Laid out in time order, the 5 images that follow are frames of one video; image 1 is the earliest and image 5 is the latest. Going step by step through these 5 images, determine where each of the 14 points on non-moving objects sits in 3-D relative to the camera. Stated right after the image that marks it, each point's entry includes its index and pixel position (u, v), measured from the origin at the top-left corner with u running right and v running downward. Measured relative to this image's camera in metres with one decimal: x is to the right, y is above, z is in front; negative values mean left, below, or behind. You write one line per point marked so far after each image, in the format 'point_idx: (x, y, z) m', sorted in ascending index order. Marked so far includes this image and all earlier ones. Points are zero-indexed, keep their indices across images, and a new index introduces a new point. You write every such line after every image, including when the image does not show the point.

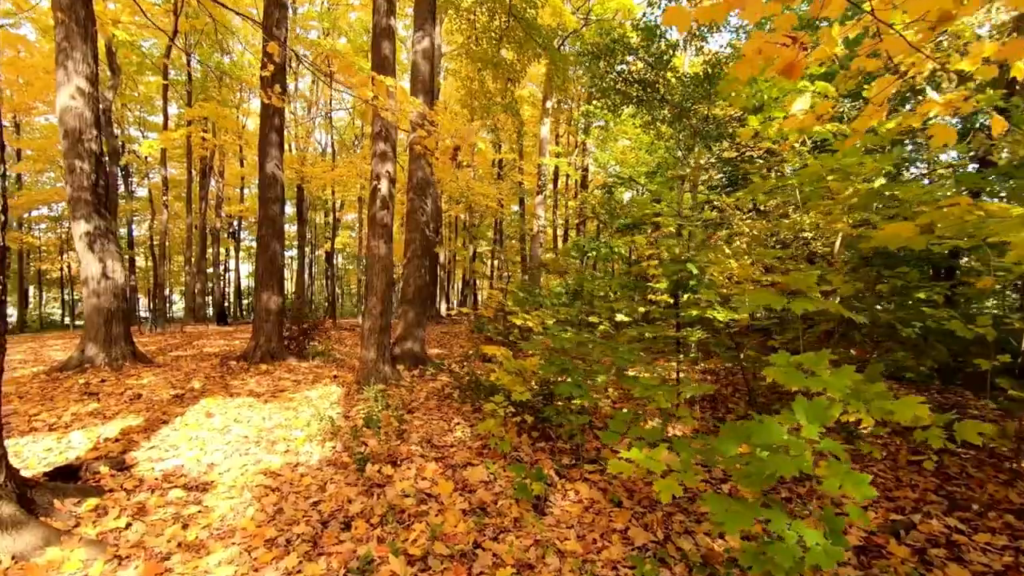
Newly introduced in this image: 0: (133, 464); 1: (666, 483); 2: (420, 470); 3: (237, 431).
0: (-2.6, -1.2, +3.8) m
1: (+0.7, -0.9, +2.4) m
2: (-0.6, -1.3, +3.8) m
3: (-2.4, -1.2, +4.7) m
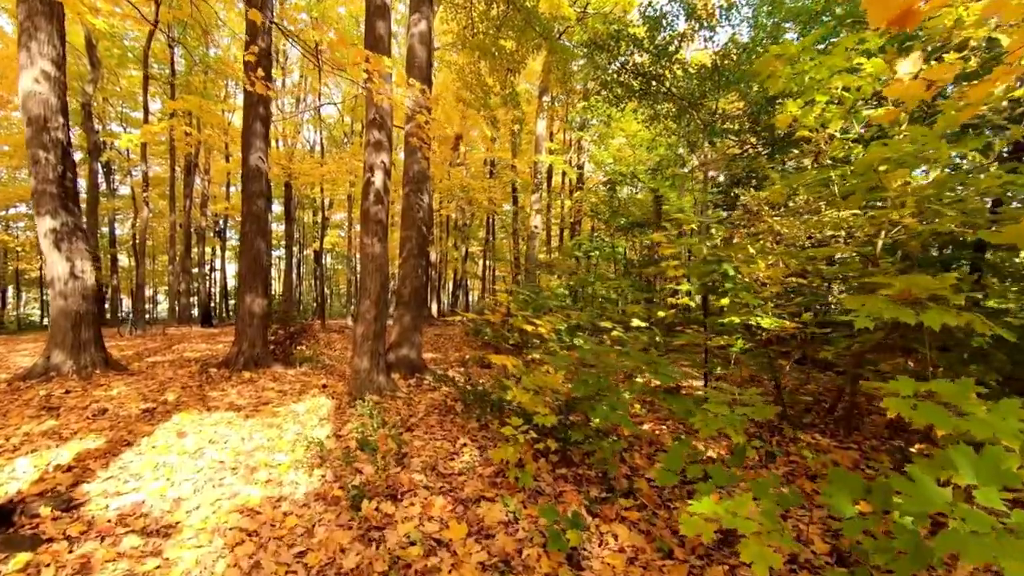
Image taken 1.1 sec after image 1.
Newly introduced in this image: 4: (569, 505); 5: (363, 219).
0: (-2.5, -1.2, +3.2) m
1: (+0.8, -0.9, +1.9) m
2: (-0.5, -1.3, +3.2) m
3: (-2.3, -1.3, +4.1) m
4: (+0.3, -1.3, +3.2) m
5: (-1.7, +0.8, +6.1) m
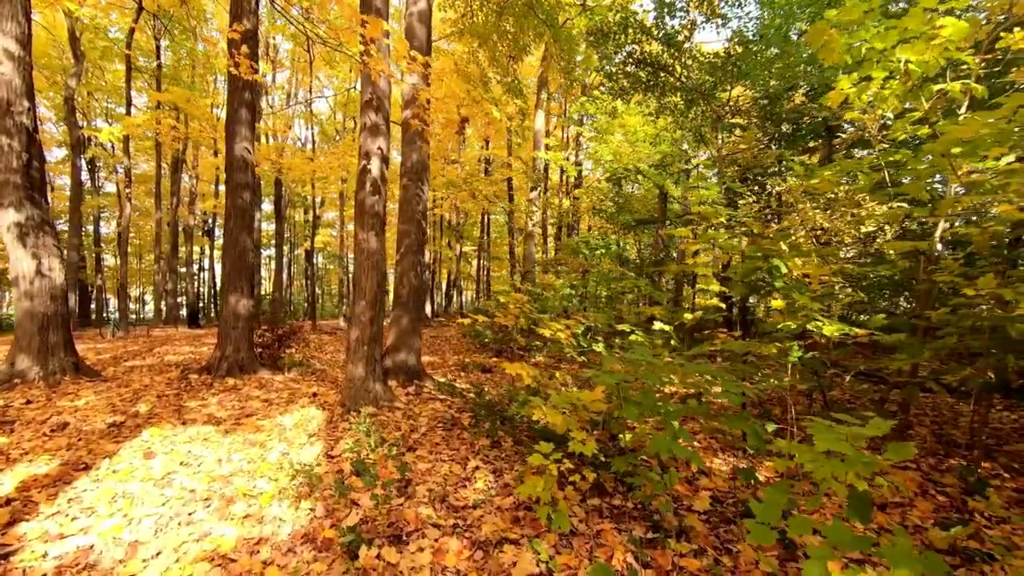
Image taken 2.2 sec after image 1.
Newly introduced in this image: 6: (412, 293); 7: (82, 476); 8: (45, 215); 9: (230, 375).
0: (-2.4, -1.2, +2.6) m
1: (+1.0, -0.9, +1.3) m
2: (-0.4, -1.3, +2.6) m
3: (-2.1, -1.3, +3.5) m
4: (+0.5, -1.3, +2.7) m
5: (-1.6, +0.8, +5.5) m
6: (-1.3, -0.1, +6.8) m
7: (-2.8, -1.2, +3.6) m
8: (-6.1, +1.0, +7.1) m
9: (-3.9, -1.2, +7.5) m
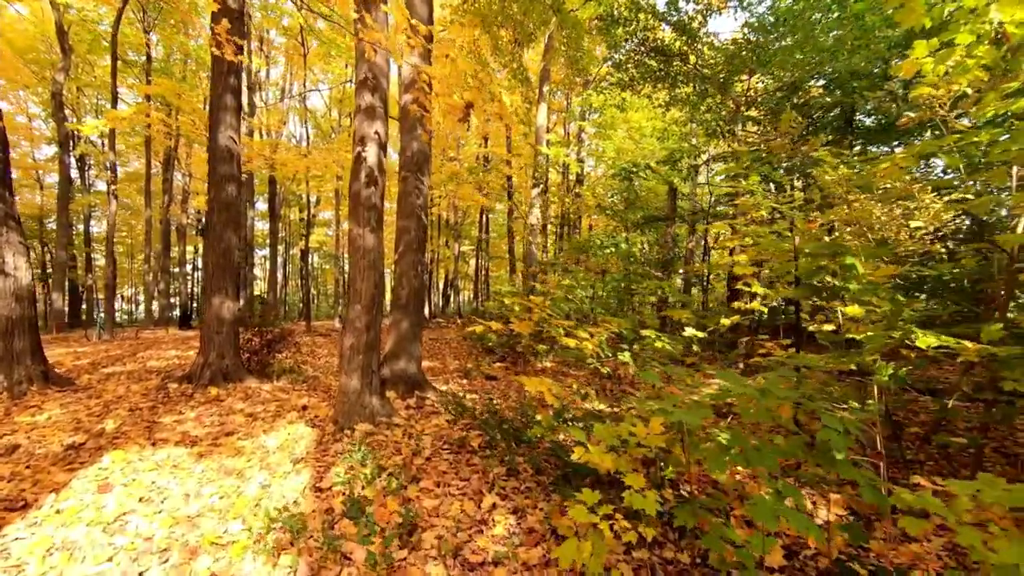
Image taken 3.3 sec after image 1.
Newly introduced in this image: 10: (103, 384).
0: (-2.2, -1.3, +2.0) m
1: (+1.1, -0.9, +0.7) m
2: (-0.2, -1.3, +2.0) m
3: (-2.0, -1.3, +2.9) m
4: (+0.6, -1.3, +2.1) m
5: (-1.4, +0.8, +4.9) m
6: (-1.1, -0.1, +6.2) m
7: (-2.7, -1.2, +3.0) m
8: (-6.0, +0.9, +6.5) m
9: (-3.8, -1.2, +6.9) m
10: (-5.5, -1.3, +7.3) m
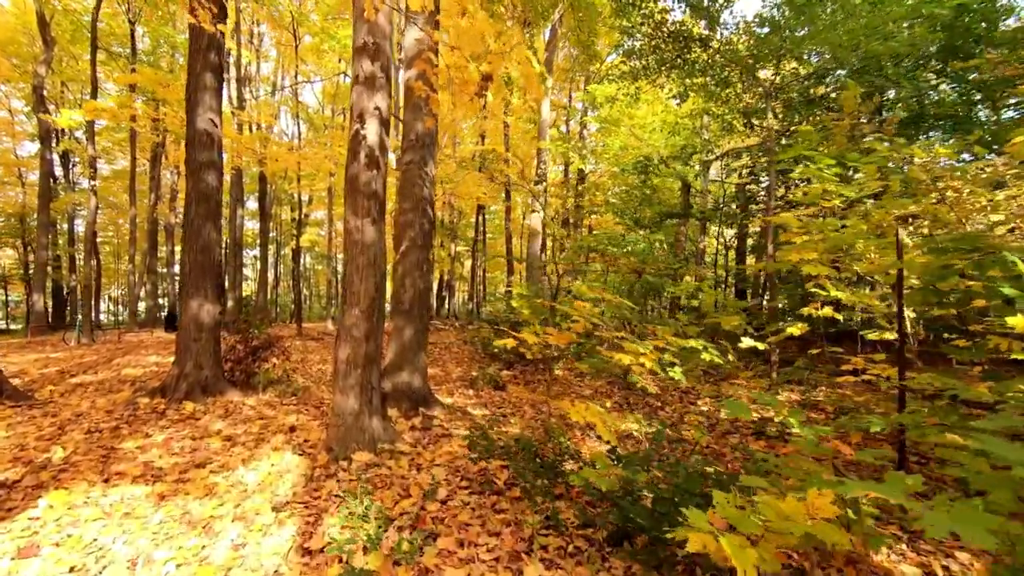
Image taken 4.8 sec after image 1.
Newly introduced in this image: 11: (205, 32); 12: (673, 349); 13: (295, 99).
0: (-2.0, -1.3, +1.2) m
1: (+1.4, -0.9, 0.0) m
2: (0.0, -1.3, +1.3) m
3: (-1.8, -1.3, +2.1) m
4: (+0.9, -1.3, +1.3) m
5: (-1.2, +0.8, +4.2) m
6: (-1.0, -0.1, +5.5) m
7: (-2.5, -1.3, +2.2) m
8: (-5.8, +0.9, +5.6) m
9: (-3.6, -1.2, +6.1) m
10: (-5.3, -1.3, +6.5) m
11: (-3.5, +2.9, +6.2) m
12: (+1.5, -0.5, +5.2) m
13: (-6.5, +5.7, +16.2) m
